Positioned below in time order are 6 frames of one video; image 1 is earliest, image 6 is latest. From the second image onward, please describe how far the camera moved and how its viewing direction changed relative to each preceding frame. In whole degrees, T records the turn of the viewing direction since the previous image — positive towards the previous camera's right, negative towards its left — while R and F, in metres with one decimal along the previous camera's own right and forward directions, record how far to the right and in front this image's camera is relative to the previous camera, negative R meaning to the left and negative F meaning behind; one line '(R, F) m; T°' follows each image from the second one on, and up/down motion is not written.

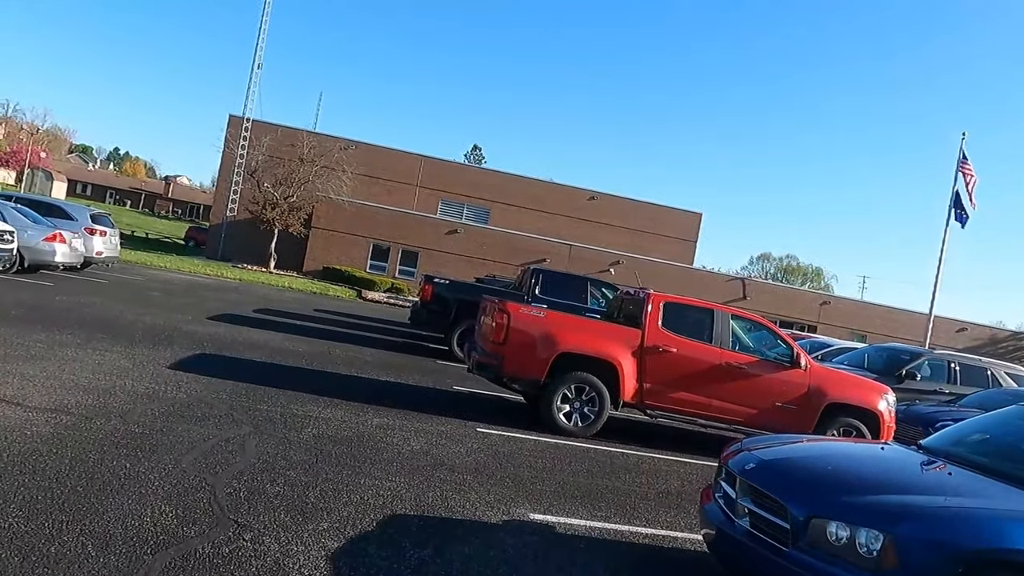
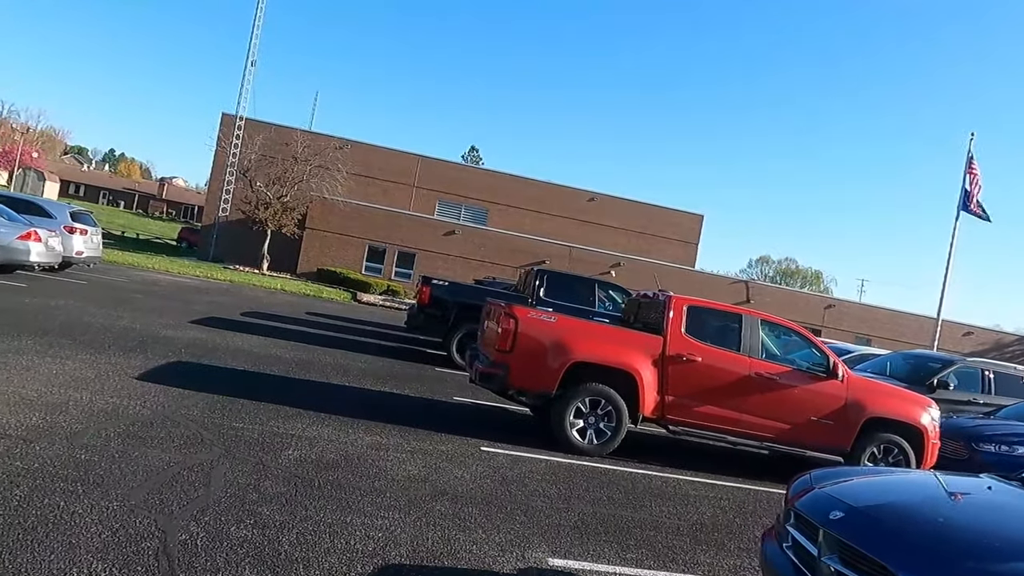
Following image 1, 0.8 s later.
(-0.1, +0.9) m; 0°
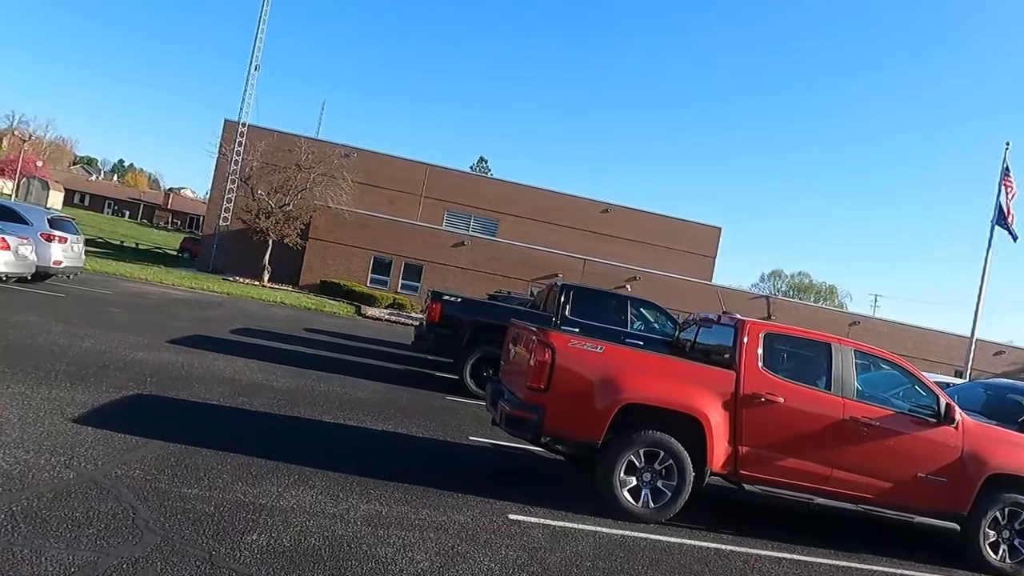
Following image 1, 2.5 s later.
(-0.2, +1.6) m; 0°
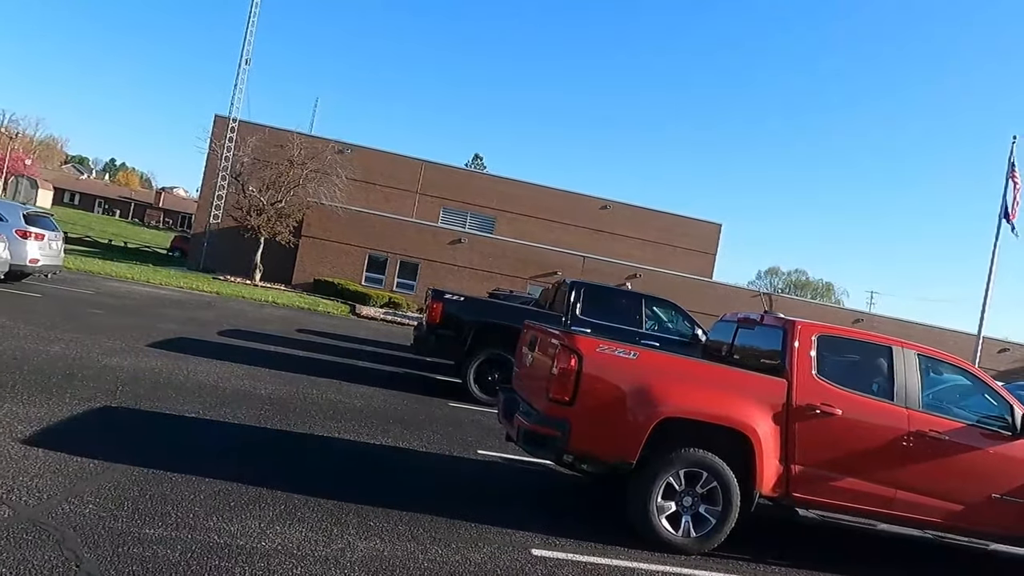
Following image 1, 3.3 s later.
(-0.2, +0.8) m; 0°
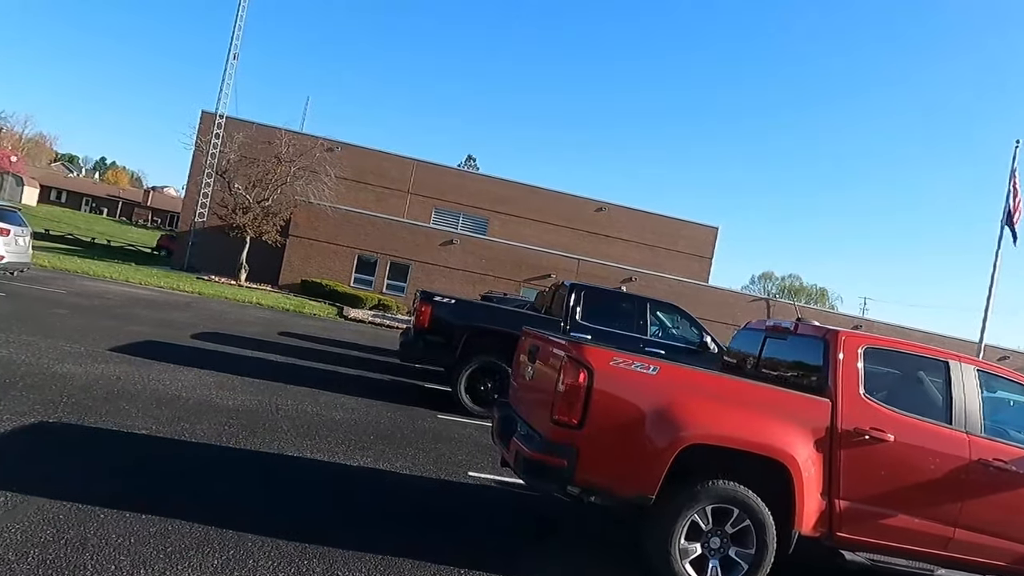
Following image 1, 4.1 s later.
(0.0, +0.8) m; +1°
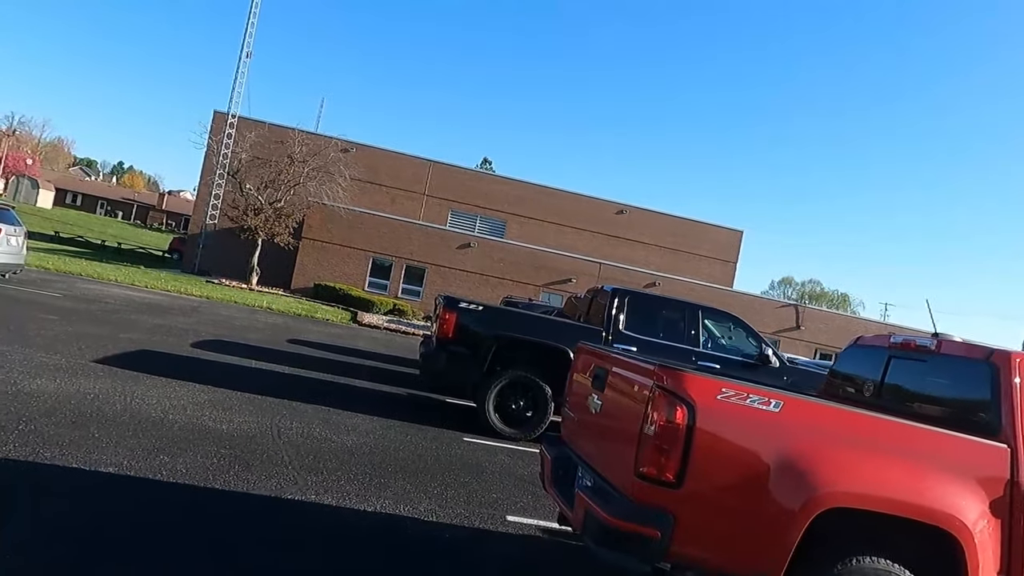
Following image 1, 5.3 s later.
(-0.3, +1.2) m; -1°
